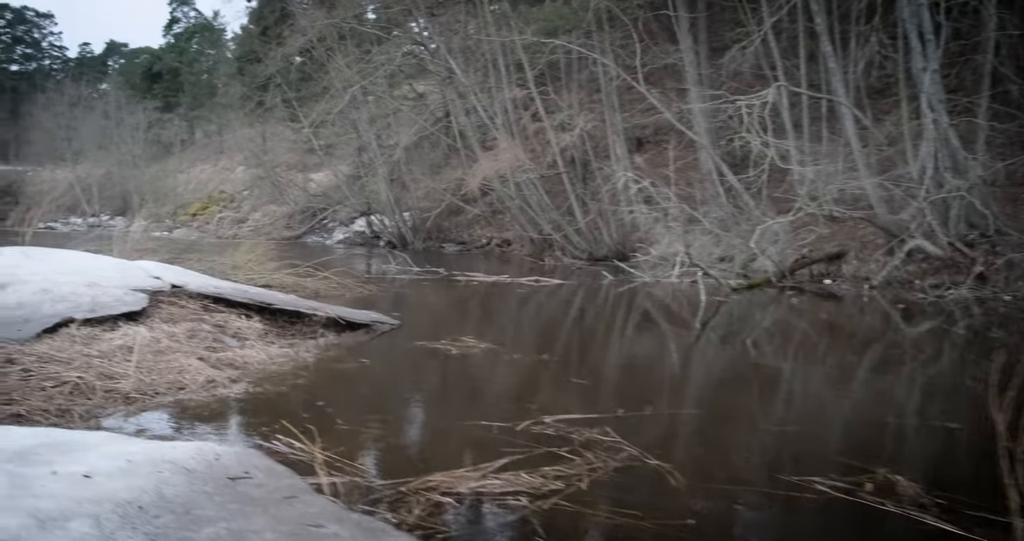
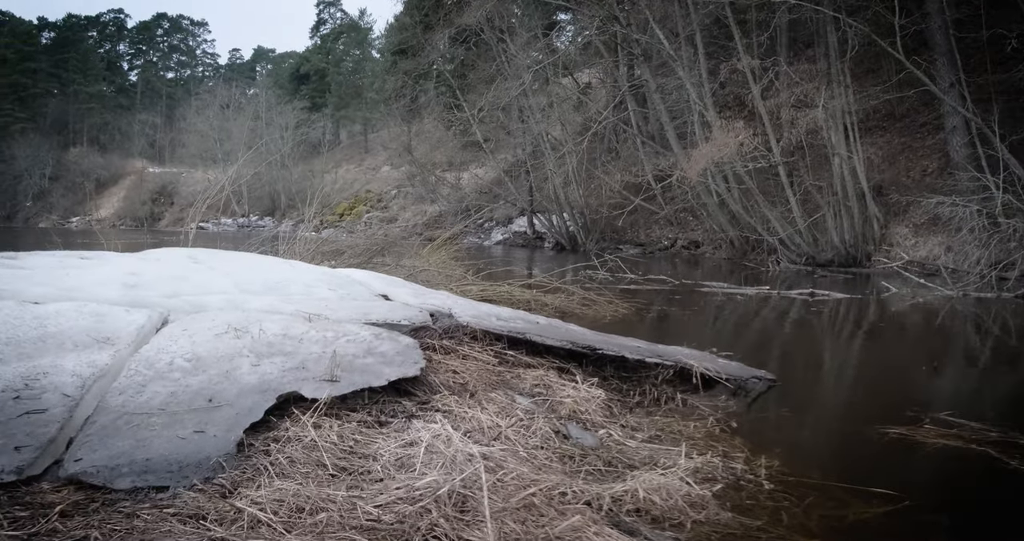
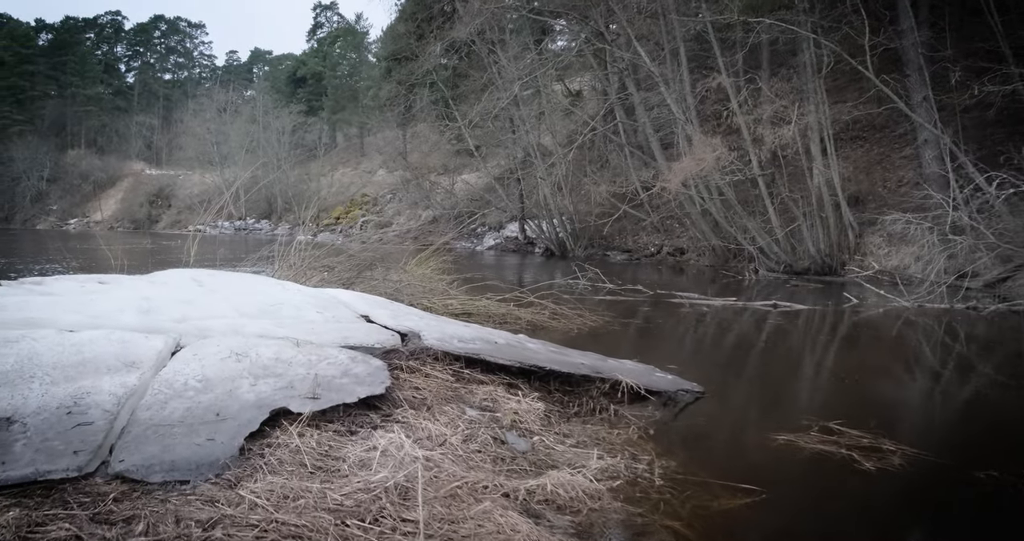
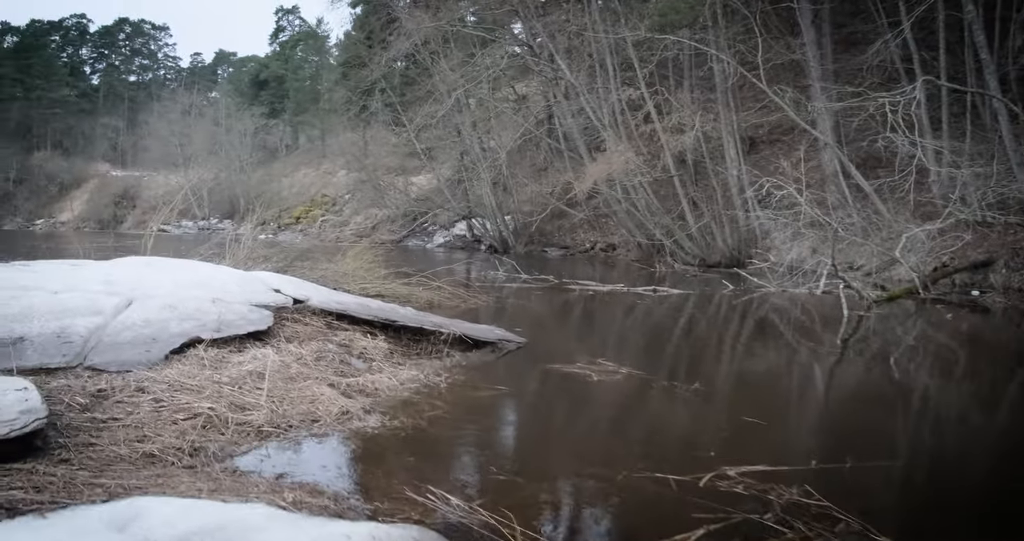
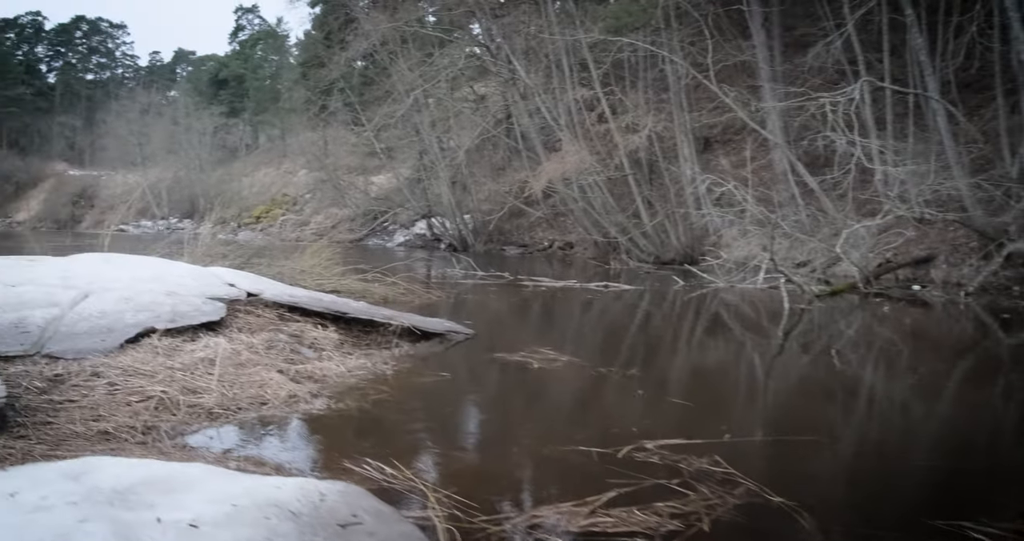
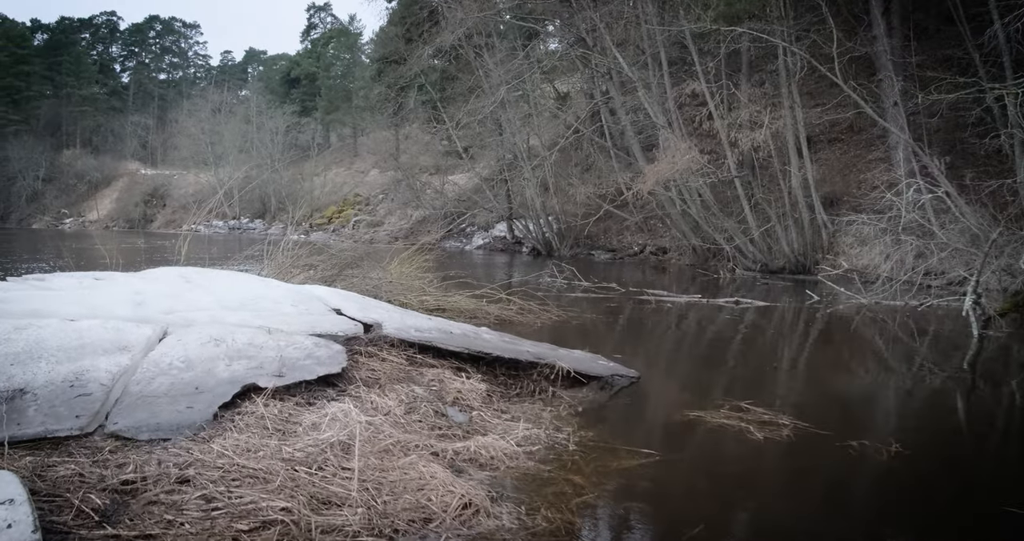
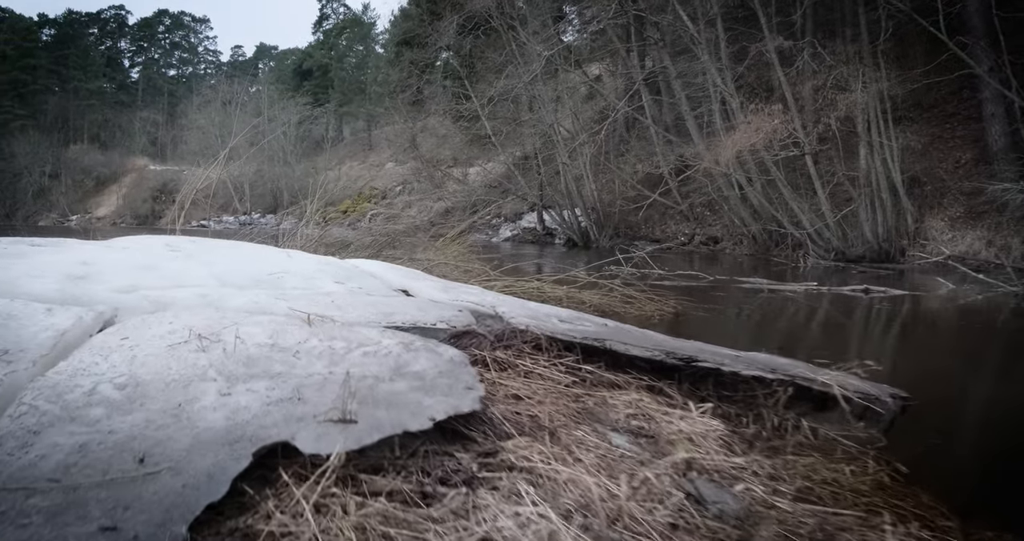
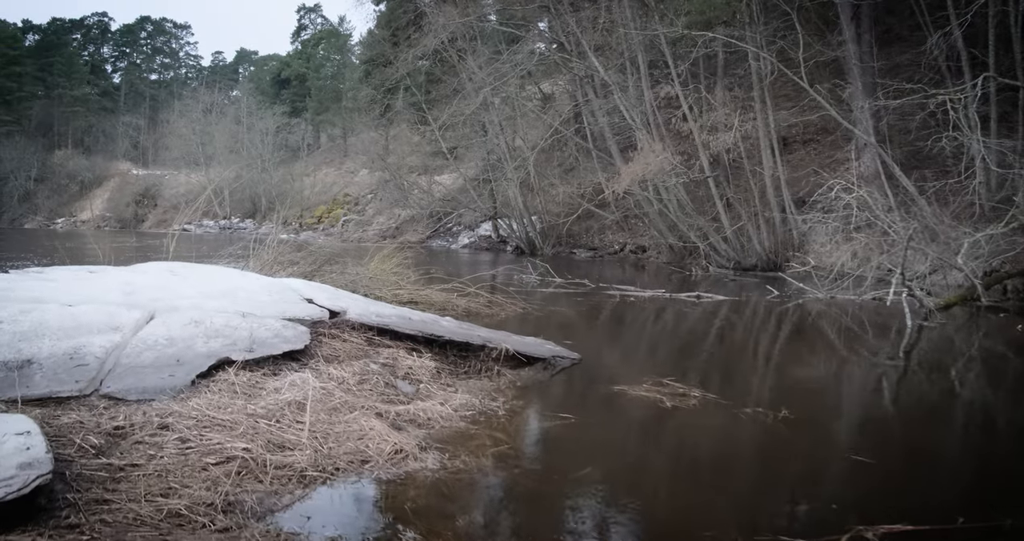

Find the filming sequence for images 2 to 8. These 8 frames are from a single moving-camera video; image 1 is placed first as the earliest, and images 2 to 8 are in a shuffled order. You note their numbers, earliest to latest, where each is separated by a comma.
5, 4, 8, 6, 3, 2, 7
